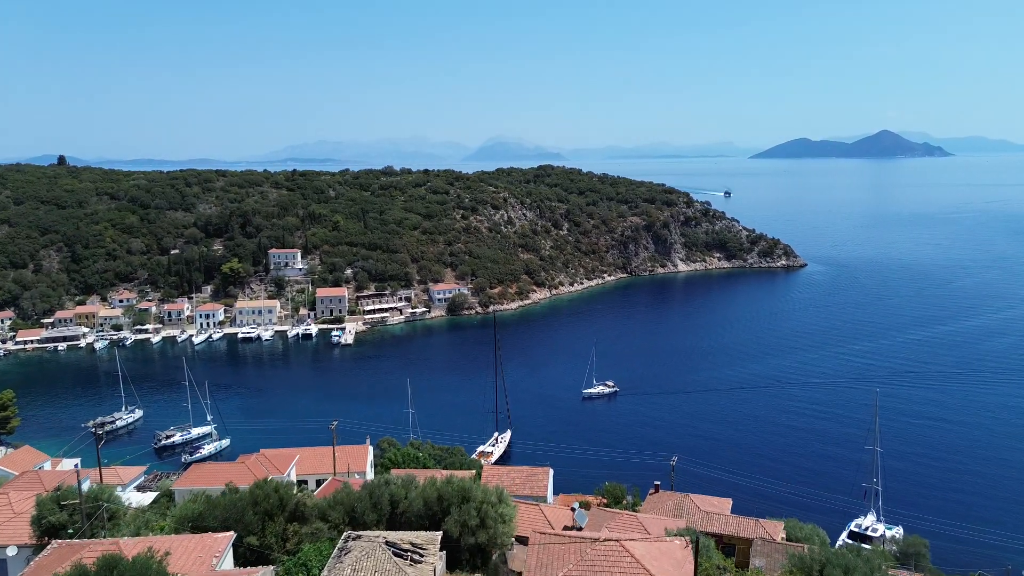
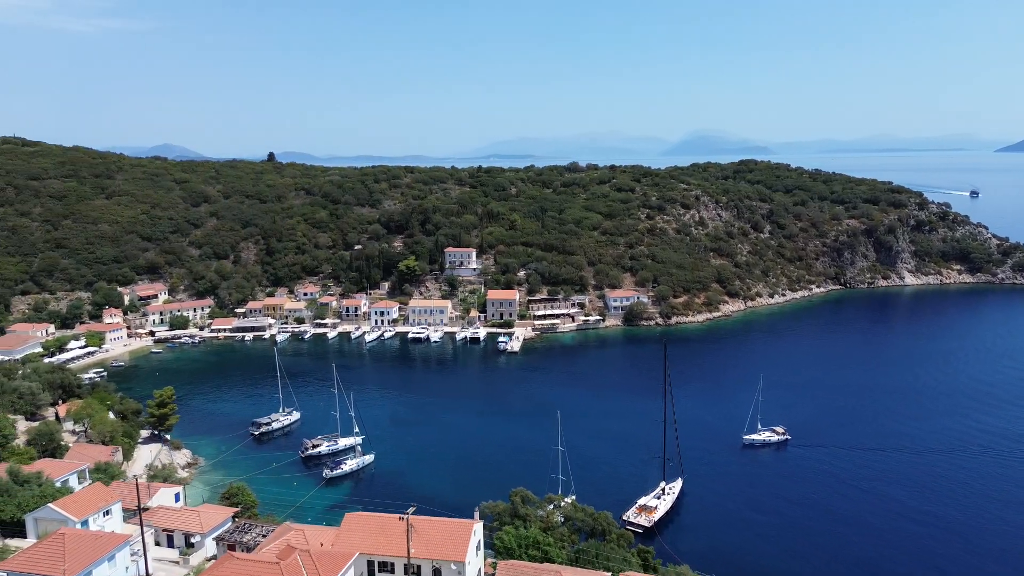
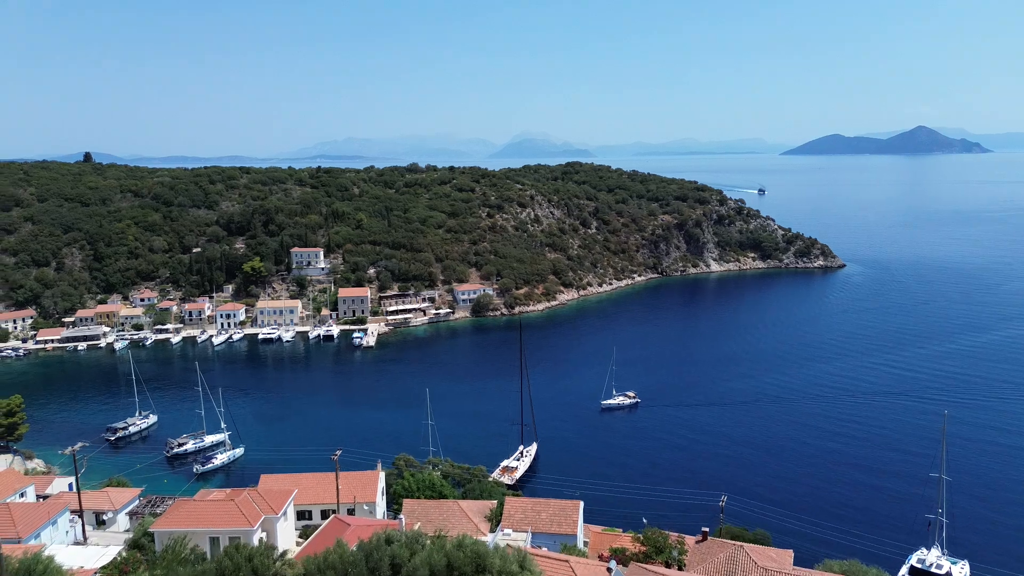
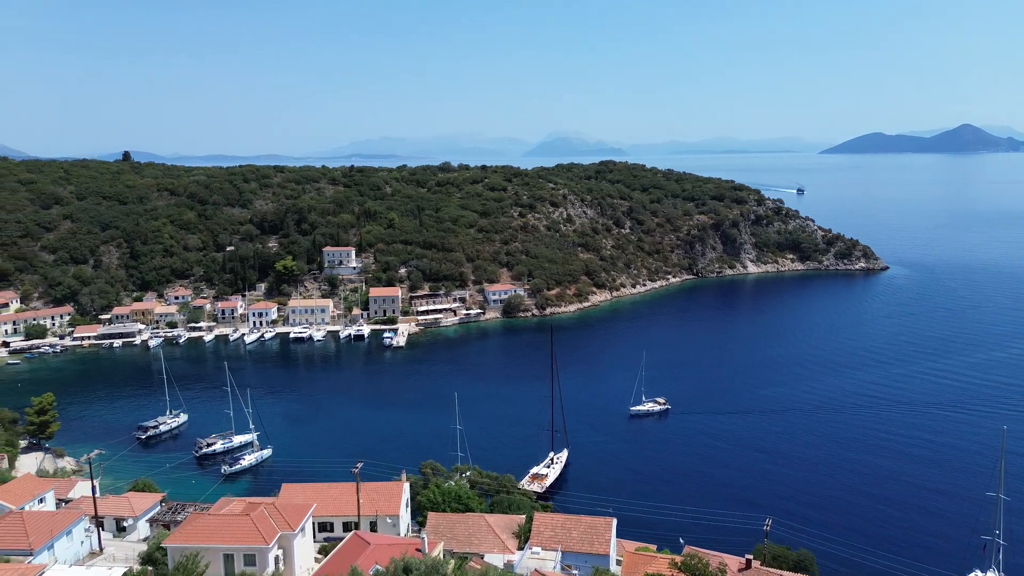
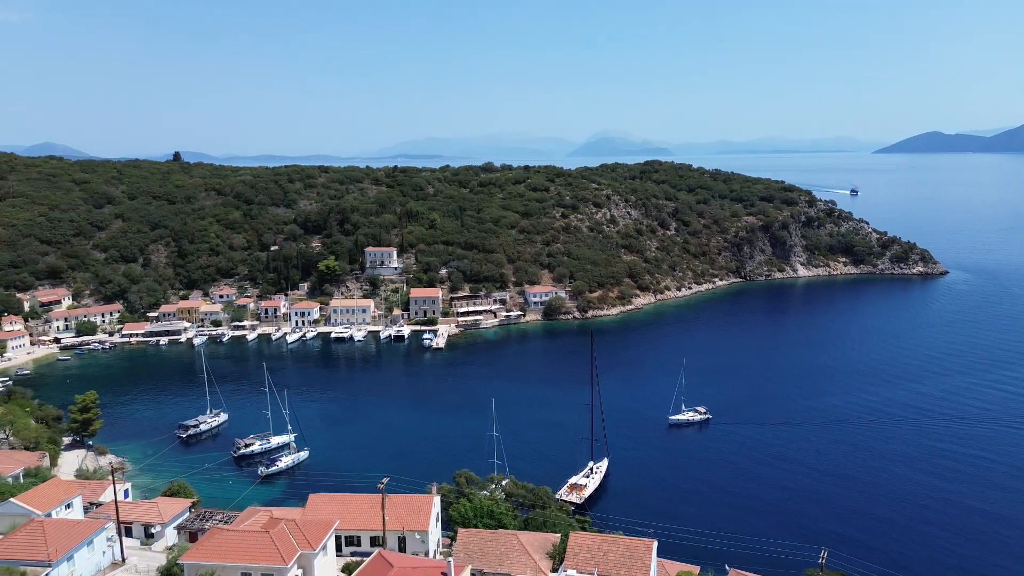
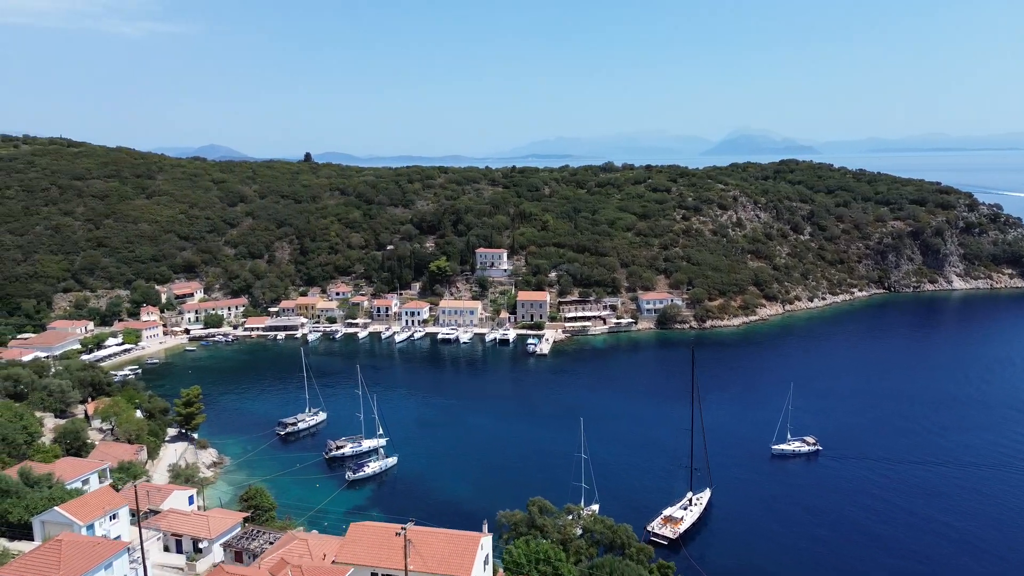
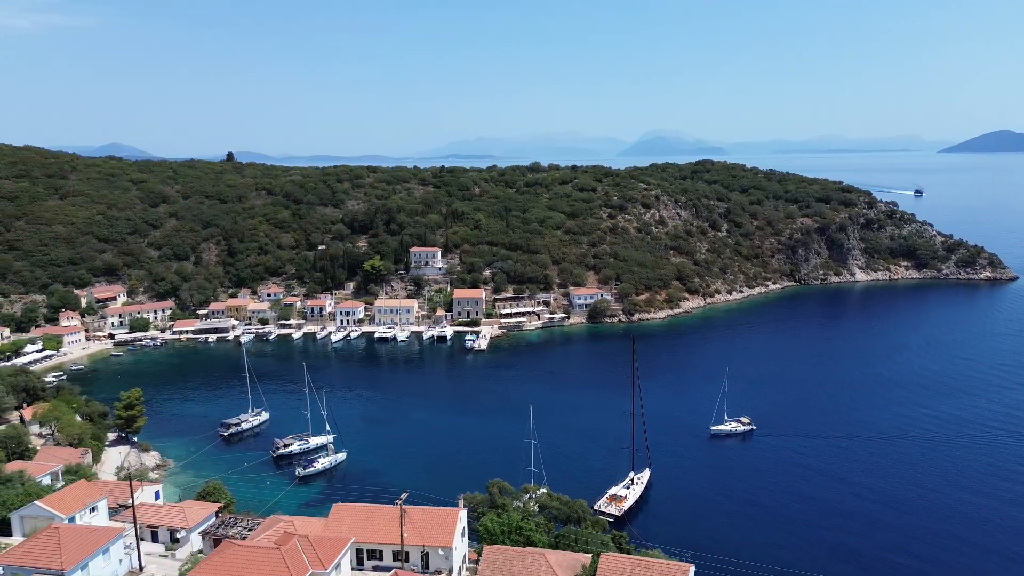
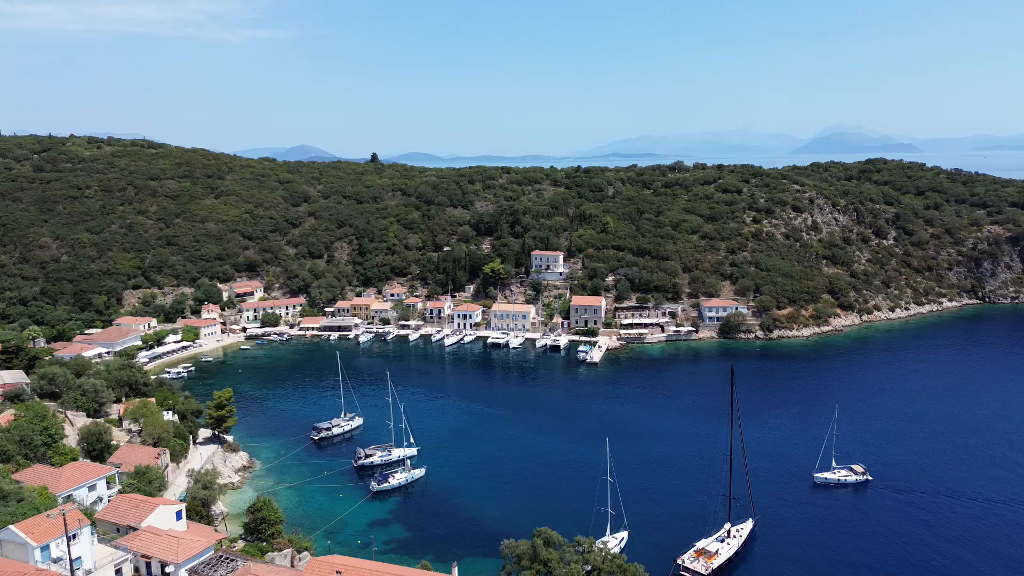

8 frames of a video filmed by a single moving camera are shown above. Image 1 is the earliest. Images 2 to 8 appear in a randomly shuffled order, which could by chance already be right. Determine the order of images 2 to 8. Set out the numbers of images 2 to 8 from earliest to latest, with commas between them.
3, 4, 5, 7, 2, 6, 8
